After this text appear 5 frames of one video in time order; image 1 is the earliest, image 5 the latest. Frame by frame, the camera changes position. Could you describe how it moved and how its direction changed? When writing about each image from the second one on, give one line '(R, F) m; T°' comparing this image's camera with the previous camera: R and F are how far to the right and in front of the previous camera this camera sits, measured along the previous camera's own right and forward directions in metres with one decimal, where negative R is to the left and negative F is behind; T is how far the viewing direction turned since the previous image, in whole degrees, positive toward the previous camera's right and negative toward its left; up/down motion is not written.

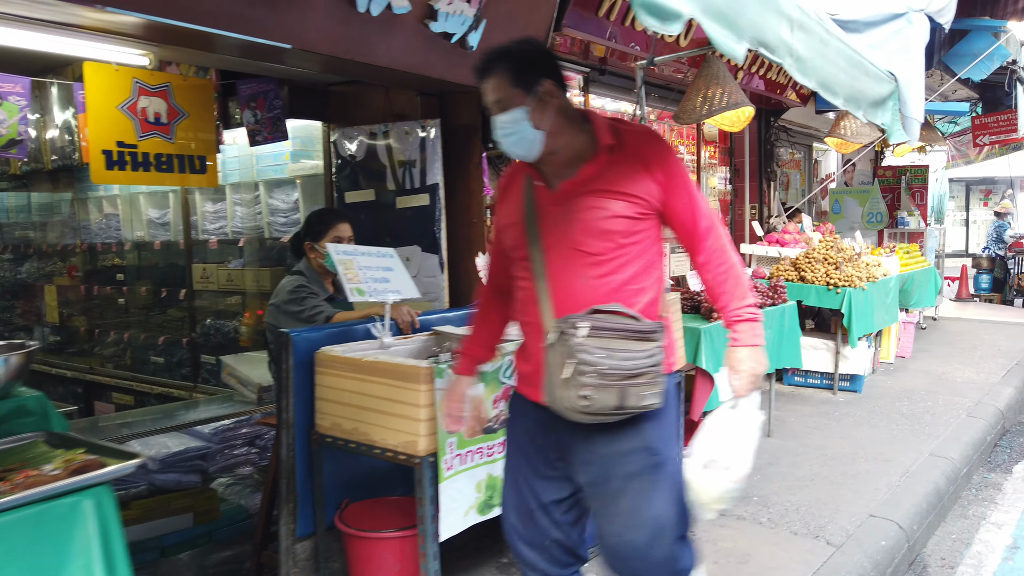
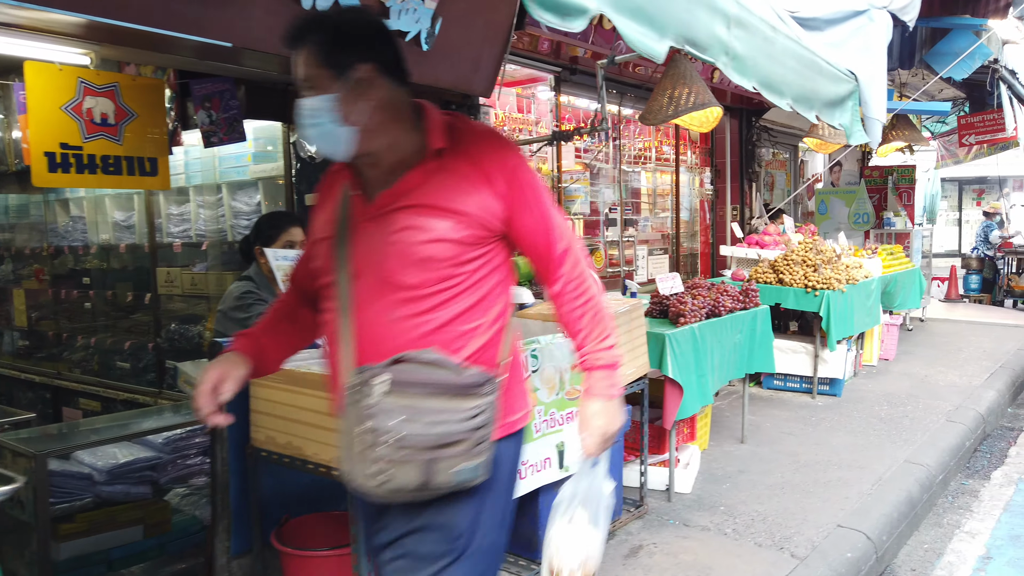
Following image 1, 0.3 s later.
(+0.2, +0.1) m; 0°
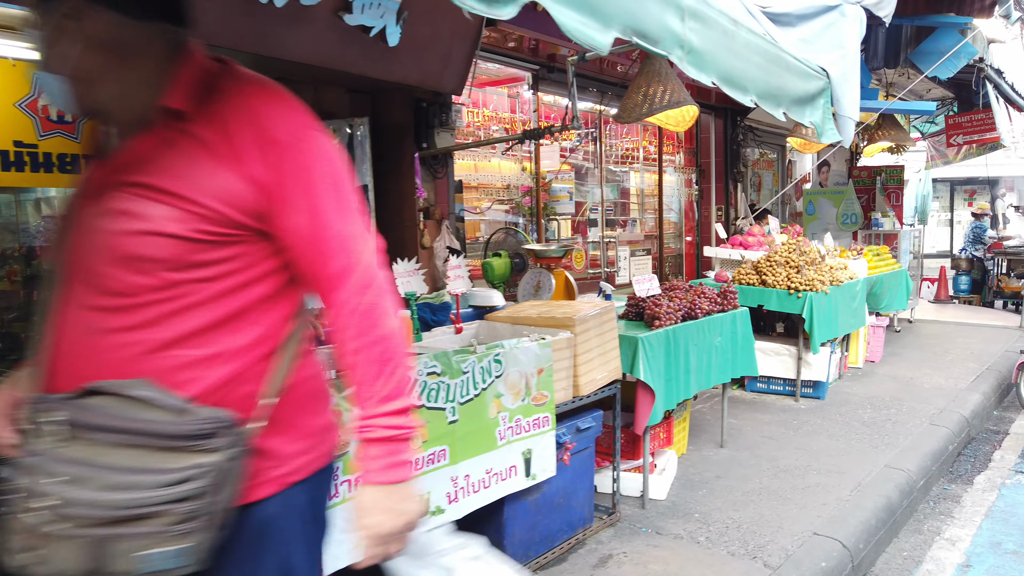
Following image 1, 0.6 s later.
(+0.1, +0.1) m; 0°
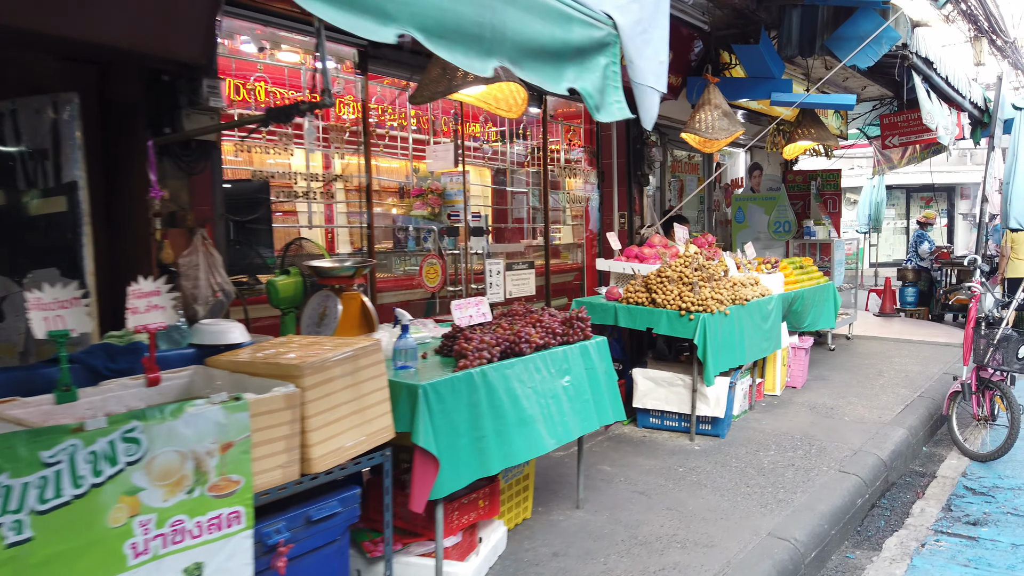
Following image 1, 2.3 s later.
(+0.8, +0.9) m; +2°
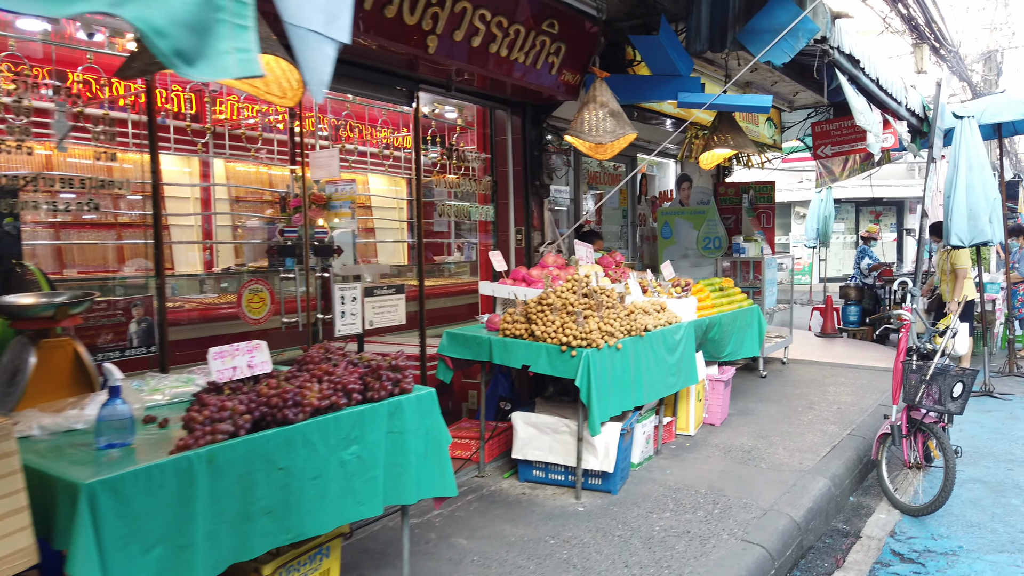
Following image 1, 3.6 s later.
(+0.6, +0.8) m; +3°
